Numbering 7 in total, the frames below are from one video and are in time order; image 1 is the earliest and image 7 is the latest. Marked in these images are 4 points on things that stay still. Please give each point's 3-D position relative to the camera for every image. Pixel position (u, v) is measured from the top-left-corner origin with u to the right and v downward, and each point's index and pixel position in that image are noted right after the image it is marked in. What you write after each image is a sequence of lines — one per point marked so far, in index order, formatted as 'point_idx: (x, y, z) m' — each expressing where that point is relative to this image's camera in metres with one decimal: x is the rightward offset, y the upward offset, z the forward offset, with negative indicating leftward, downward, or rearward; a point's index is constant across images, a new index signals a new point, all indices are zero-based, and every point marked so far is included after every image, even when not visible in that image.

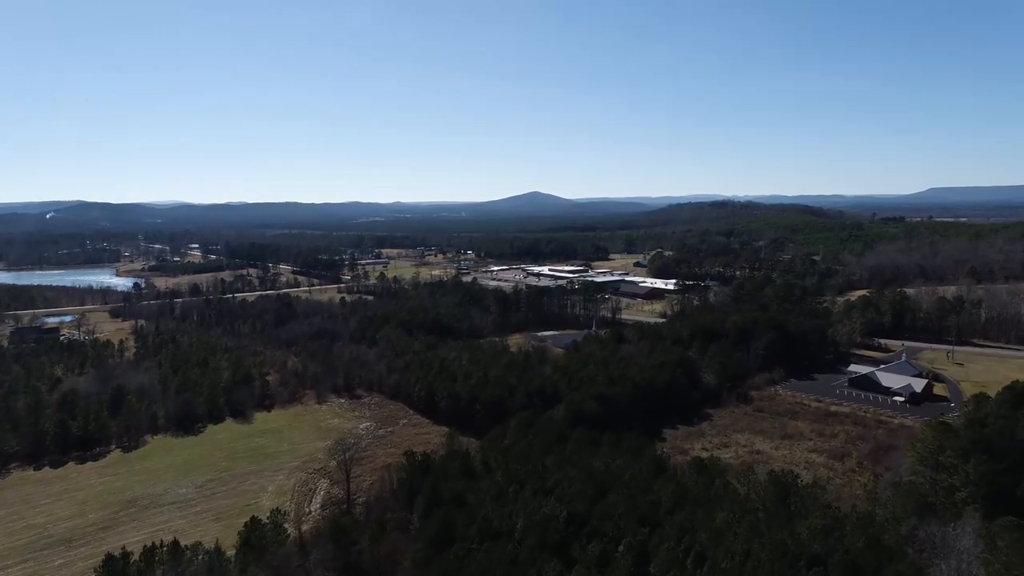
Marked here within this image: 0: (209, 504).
0: (-8.9, -6.3, +19.2) m
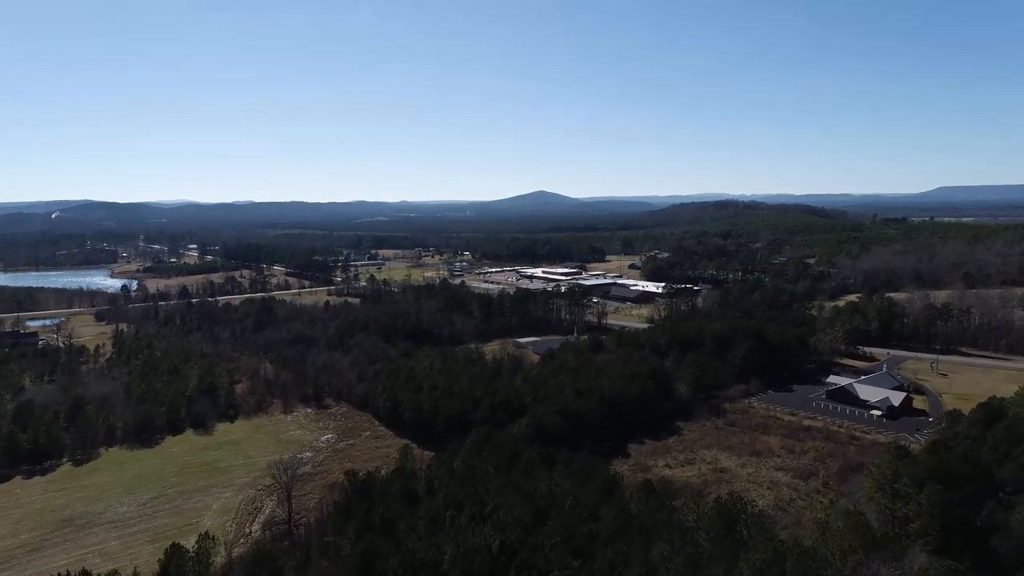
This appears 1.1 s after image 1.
0: (-10.4, -6.7, +18.6) m
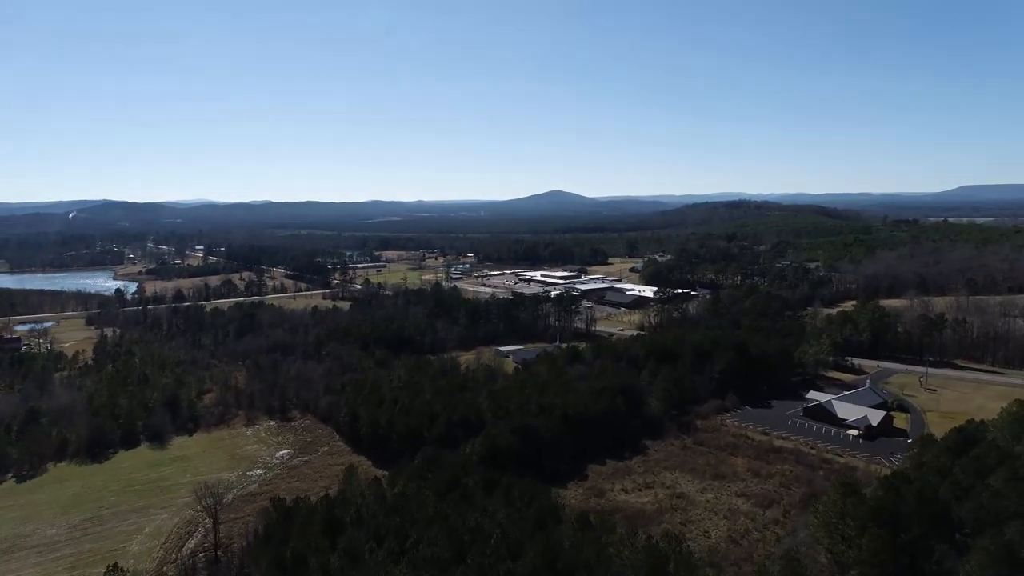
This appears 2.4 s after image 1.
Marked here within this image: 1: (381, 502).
0: (-12.0, -7.1, +17.9) m
1: (-3.4, -5.5, +17.0) m
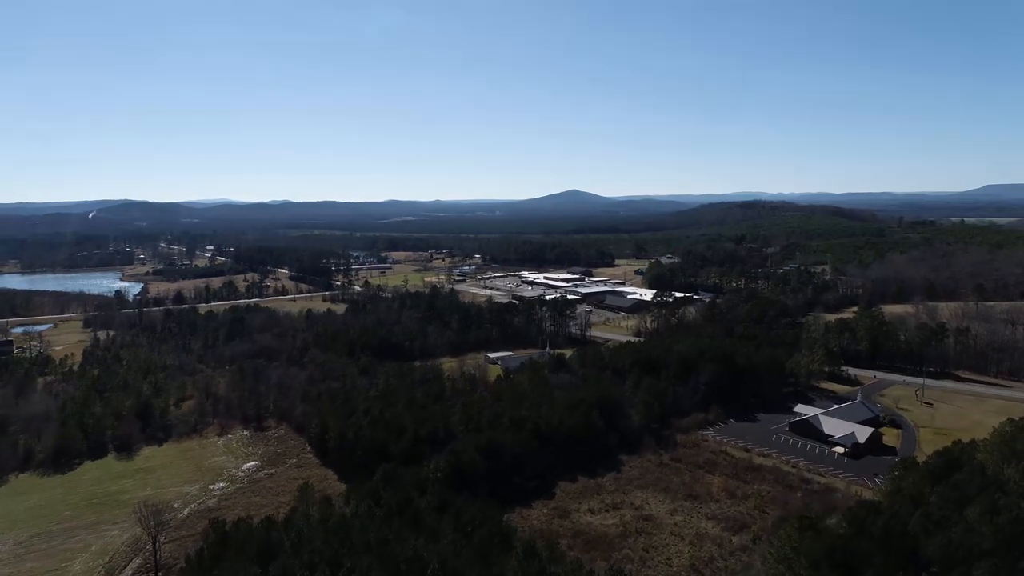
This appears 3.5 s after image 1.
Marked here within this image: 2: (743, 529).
0: (-13.3, -7.4, +17.4) m
1: (-4.7, -5.9, +16.2) m
2: (+6.4, -6.7, +18.1) m
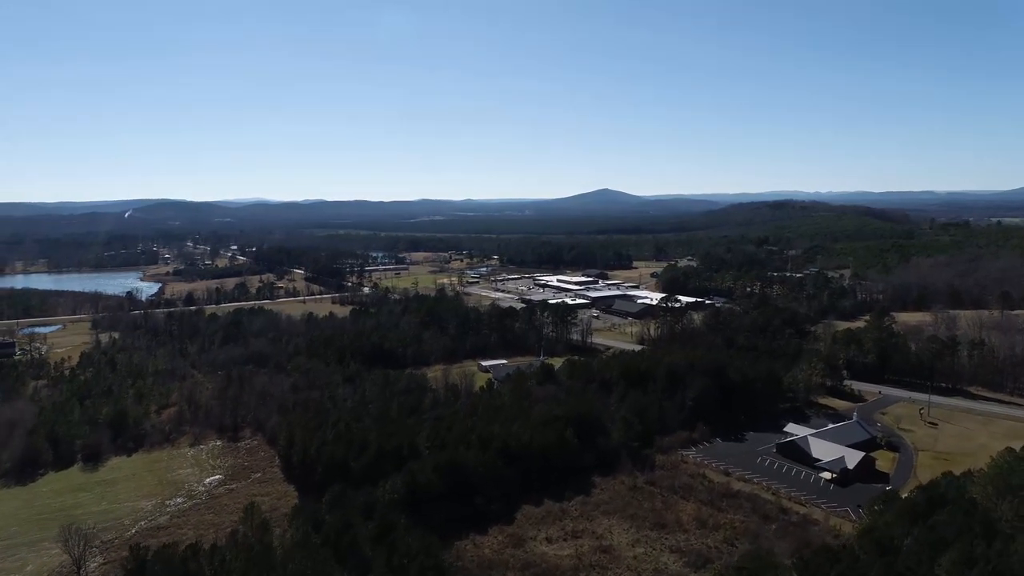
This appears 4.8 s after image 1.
0: (-14.7, -7.7, +16.9) m
1: (-6.1, -6.2, +15.4) m
2: (+5.0, -7.1, +16.7) m
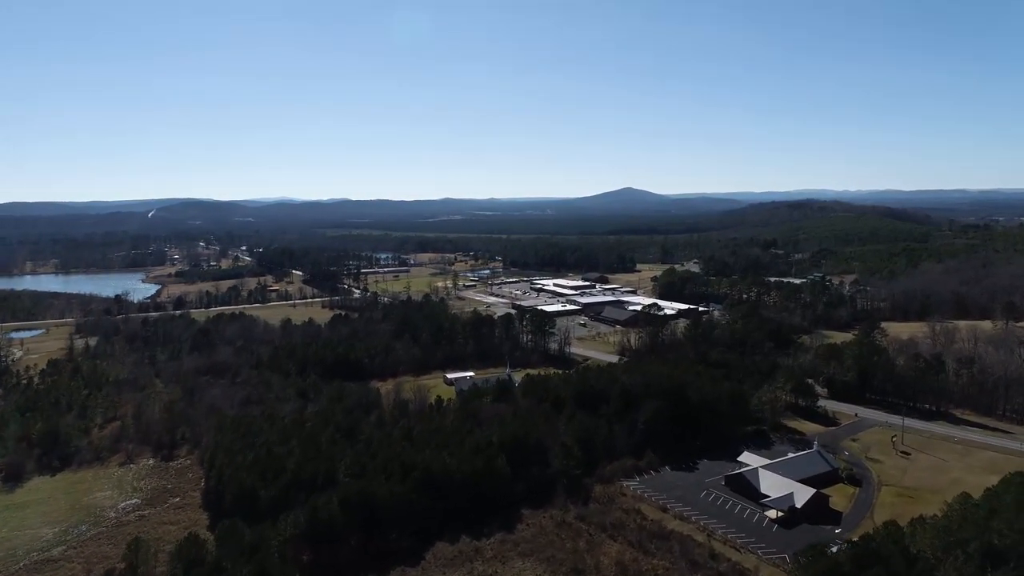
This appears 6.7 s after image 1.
0: (-17.3, -8.3, +15.9) m
1: (-8.8, -6.8, +14.1) m
2: (+2.3, -7.7, +15.0) m
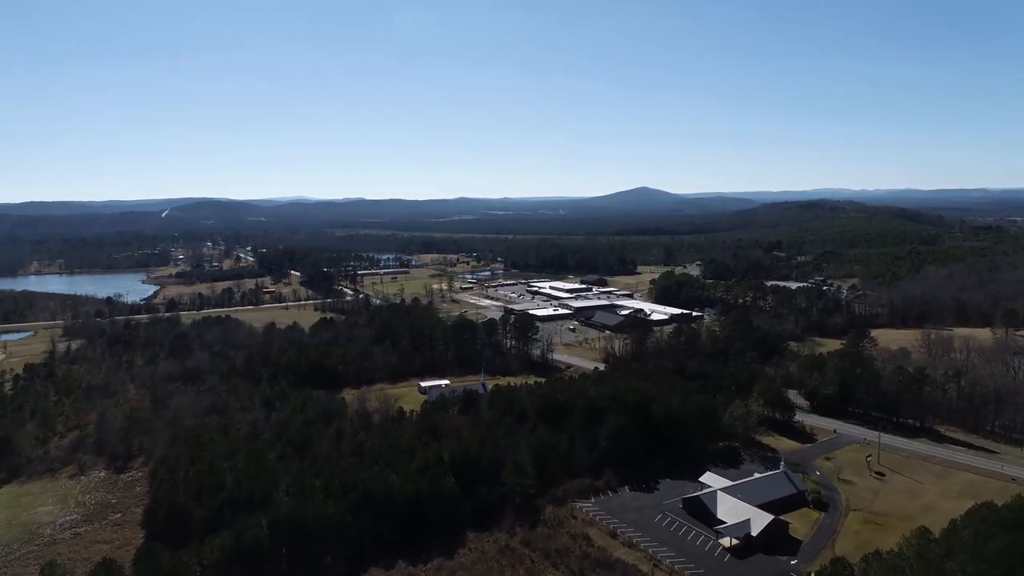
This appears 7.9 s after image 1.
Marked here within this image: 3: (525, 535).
0: (-19.1, -8.6, +15.2) m
1: (-10.7, -7.1, +13.3) m
2: (+0.5, -8.1, +14.0) m
3: (+0.4, -7.4, +19.6) m
